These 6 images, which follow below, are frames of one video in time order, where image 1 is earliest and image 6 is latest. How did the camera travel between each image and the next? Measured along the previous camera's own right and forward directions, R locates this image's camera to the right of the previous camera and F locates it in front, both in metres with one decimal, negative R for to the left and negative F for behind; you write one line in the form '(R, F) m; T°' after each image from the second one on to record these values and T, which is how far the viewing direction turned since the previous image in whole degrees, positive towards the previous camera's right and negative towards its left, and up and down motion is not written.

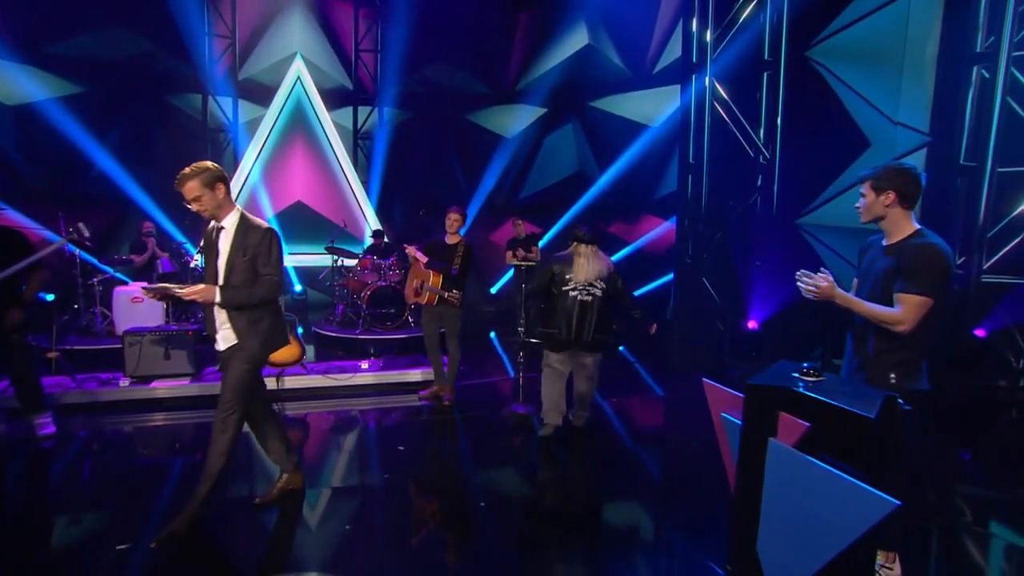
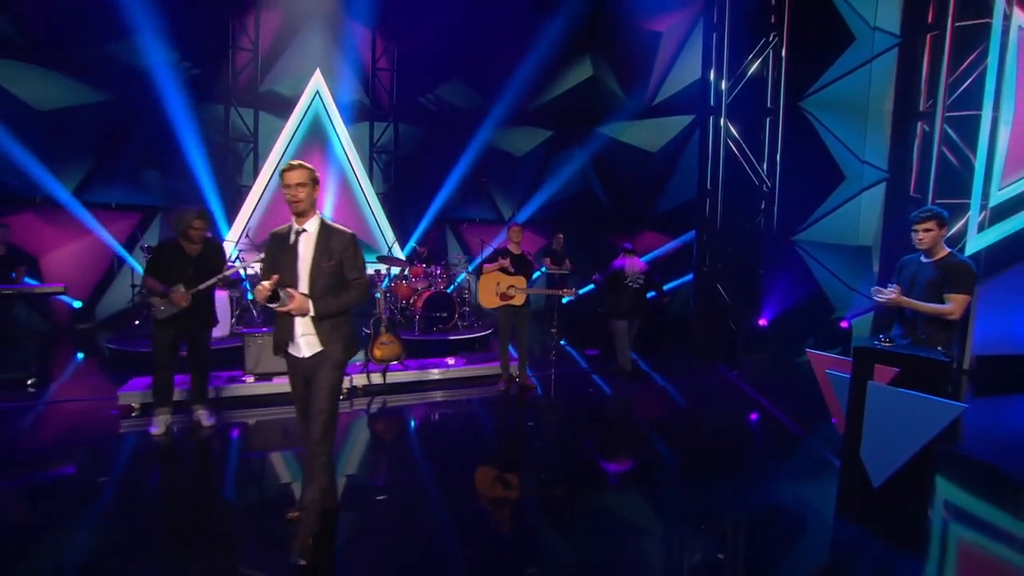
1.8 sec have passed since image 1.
(-1.2, -0.6) m; +7°
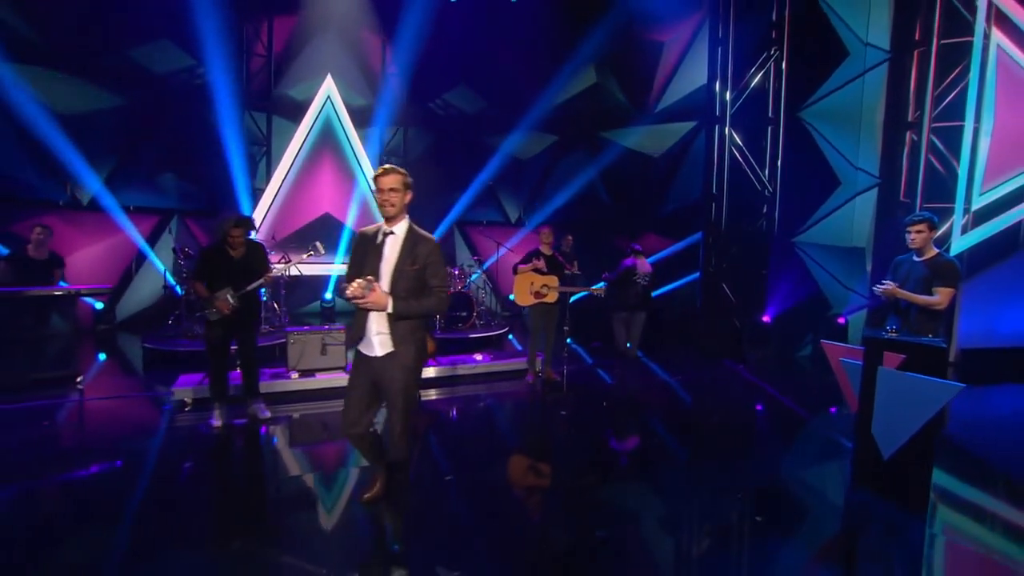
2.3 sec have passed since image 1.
(-0.4, -0.3) m; +2°
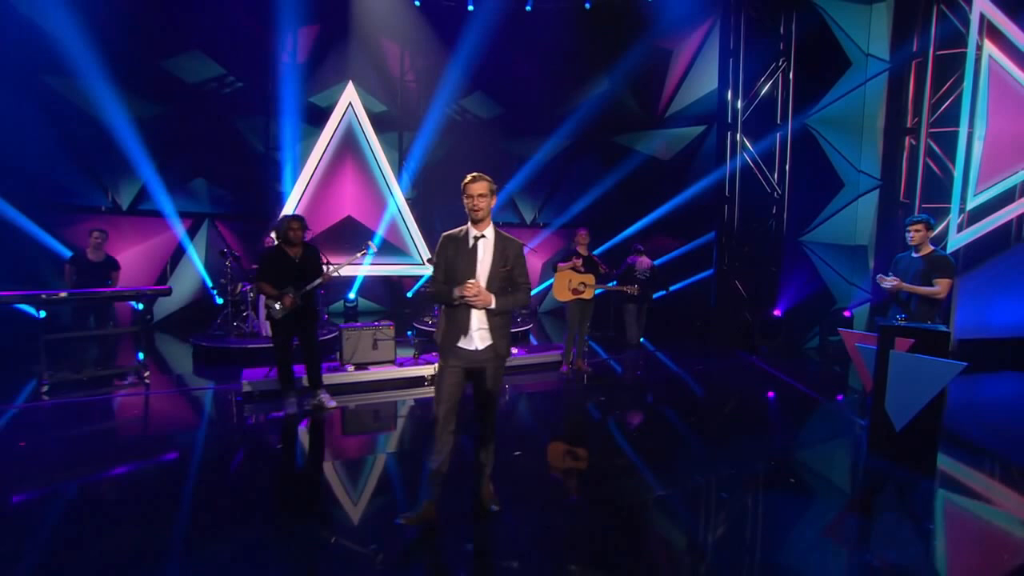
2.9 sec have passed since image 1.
(-0.4, -0.3) m; +1°
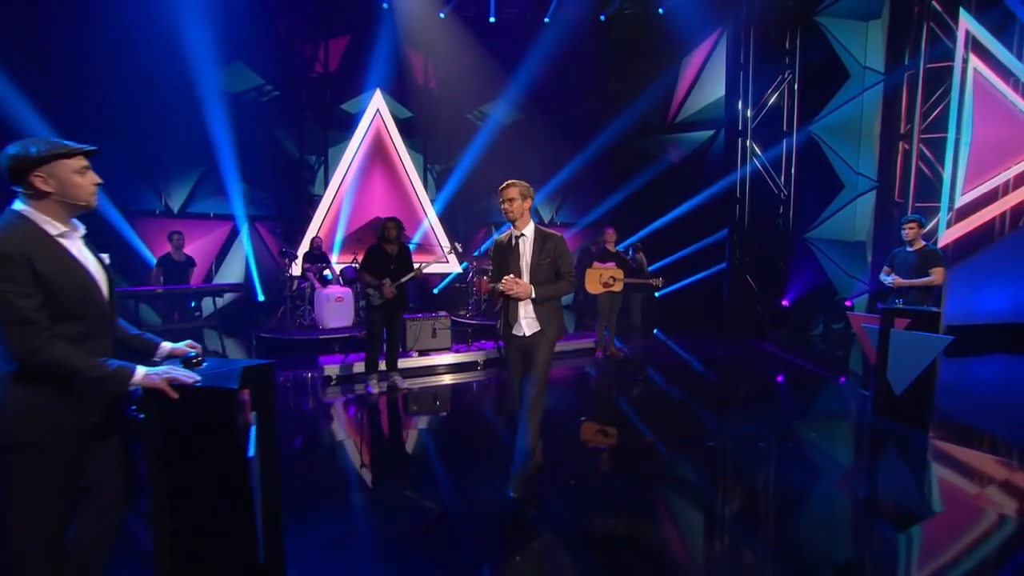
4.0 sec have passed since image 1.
(-0.5, -0.5) m; +1°
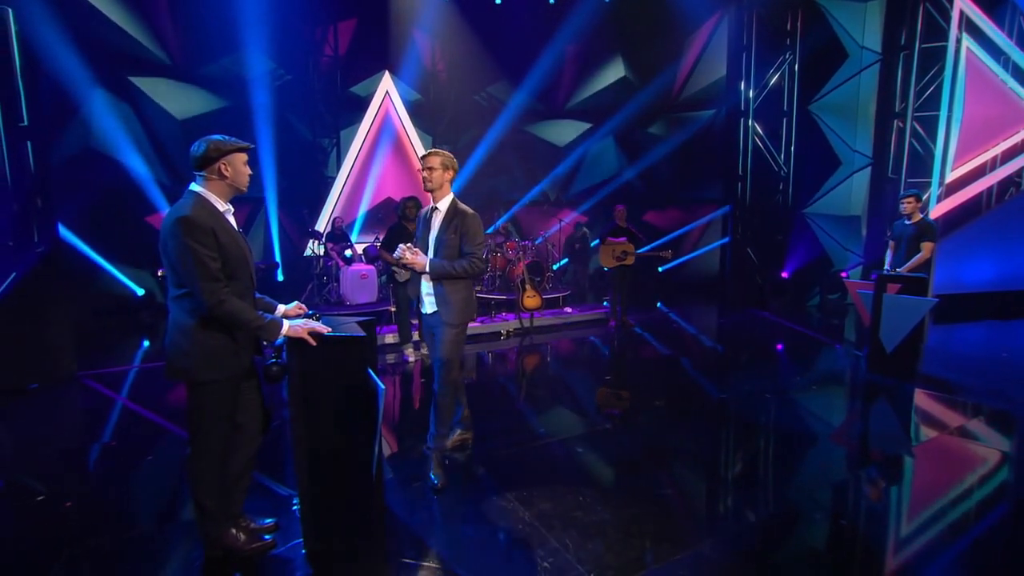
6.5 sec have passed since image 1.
(-0.3, -0.3) m; +1°
